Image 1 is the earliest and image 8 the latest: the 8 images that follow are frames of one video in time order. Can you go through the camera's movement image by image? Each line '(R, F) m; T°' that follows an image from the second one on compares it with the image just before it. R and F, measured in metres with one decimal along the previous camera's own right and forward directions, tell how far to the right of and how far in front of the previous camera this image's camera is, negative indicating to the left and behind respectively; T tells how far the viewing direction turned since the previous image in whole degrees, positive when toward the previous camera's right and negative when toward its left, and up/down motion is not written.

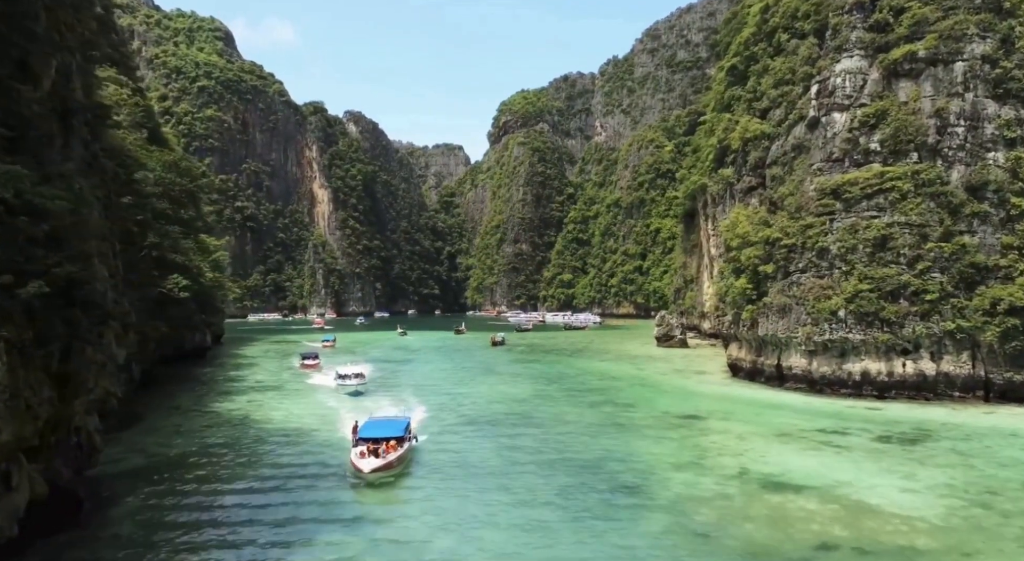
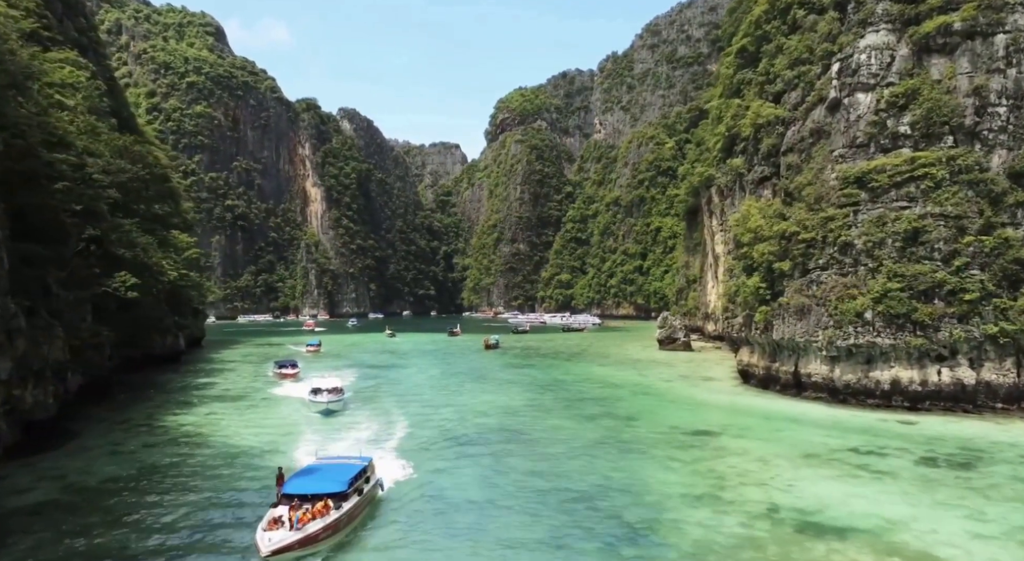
(+0.3, +2.4) m; 0°
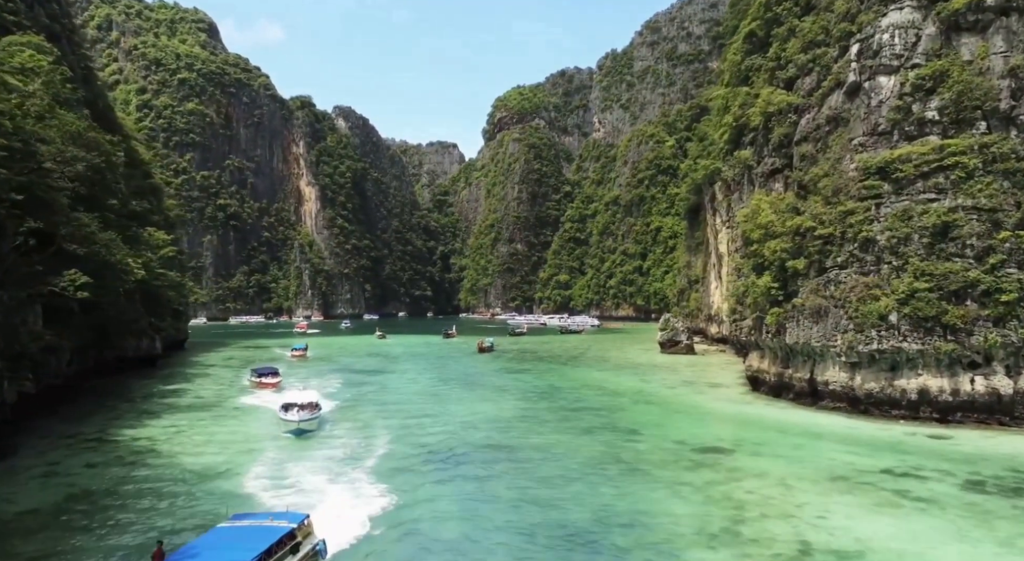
(+0.2, +1.8) m; 0°
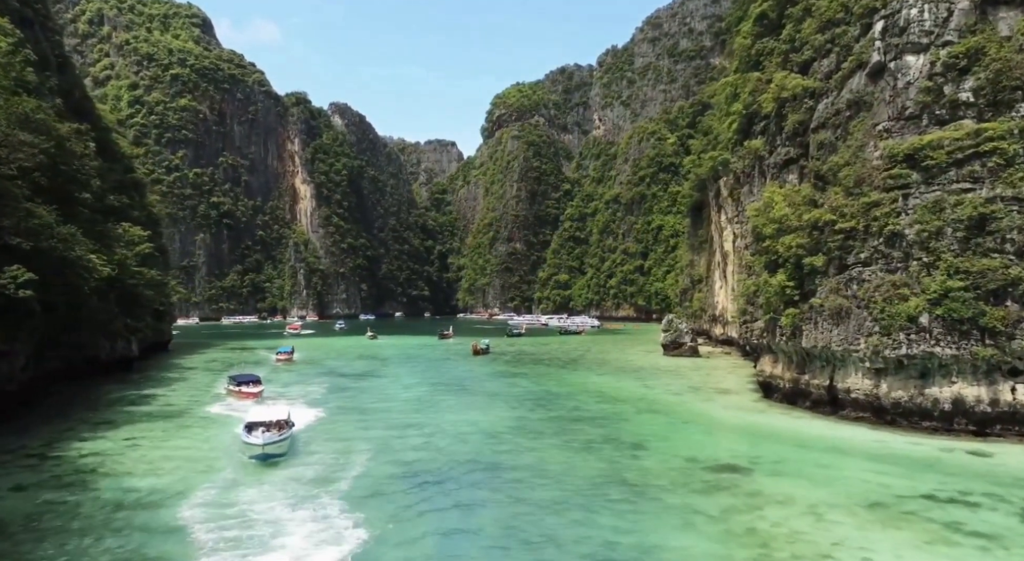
(+0.2, +1.7) m; 0°
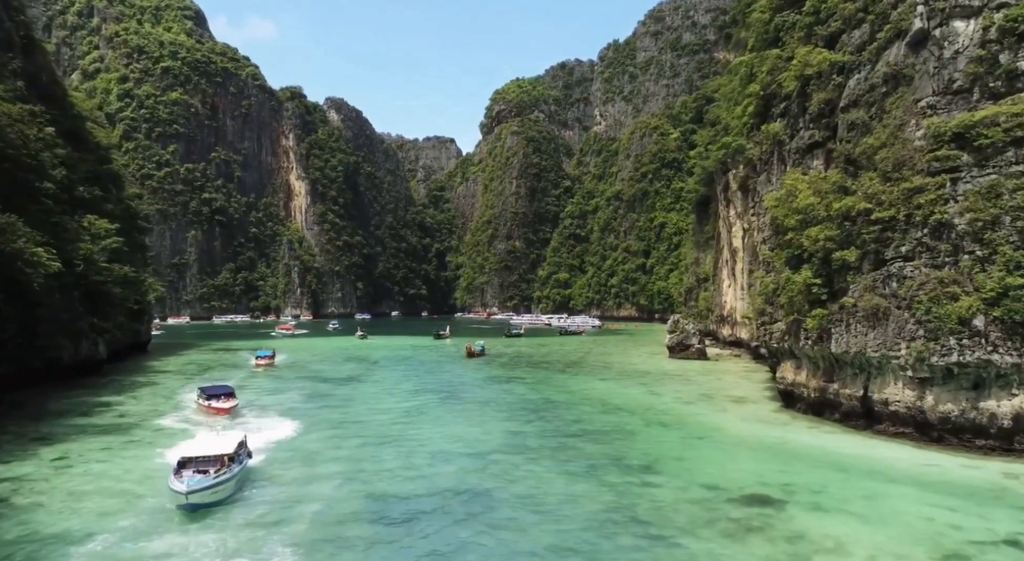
(+0.2, +2.3) m; 0°
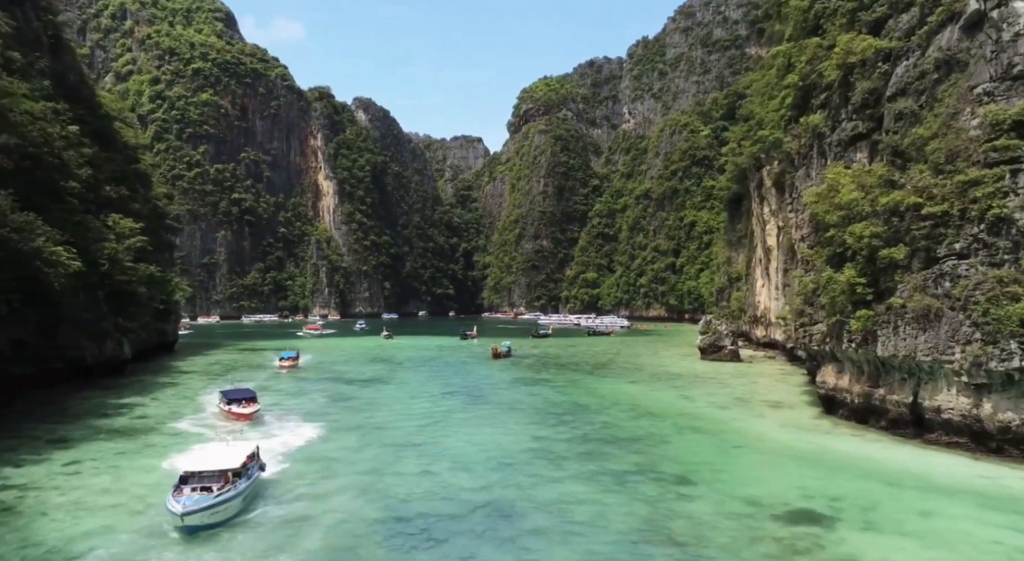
(0.0, +0.6) m; -2°
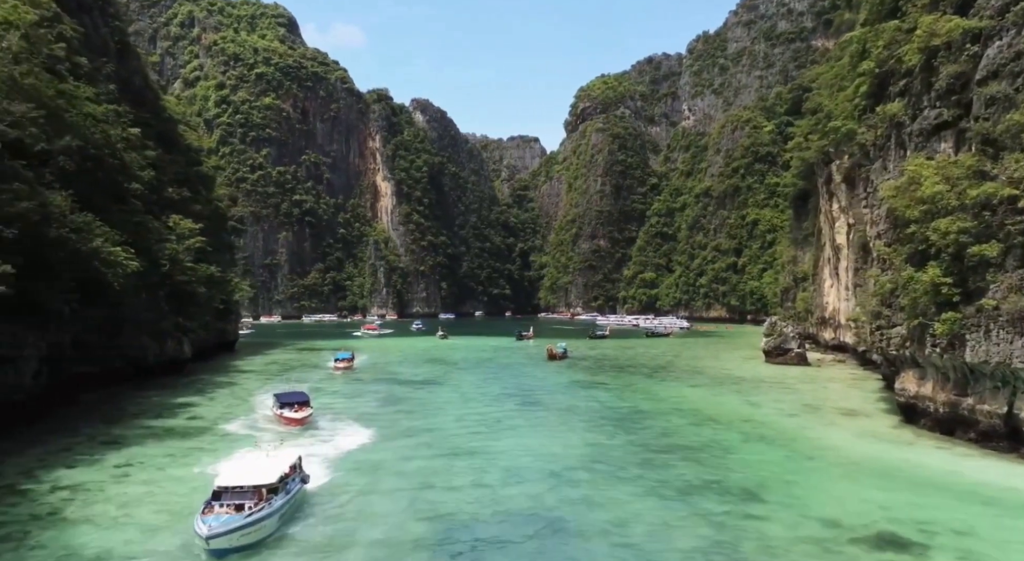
(0.0, +0.5) m; -5°
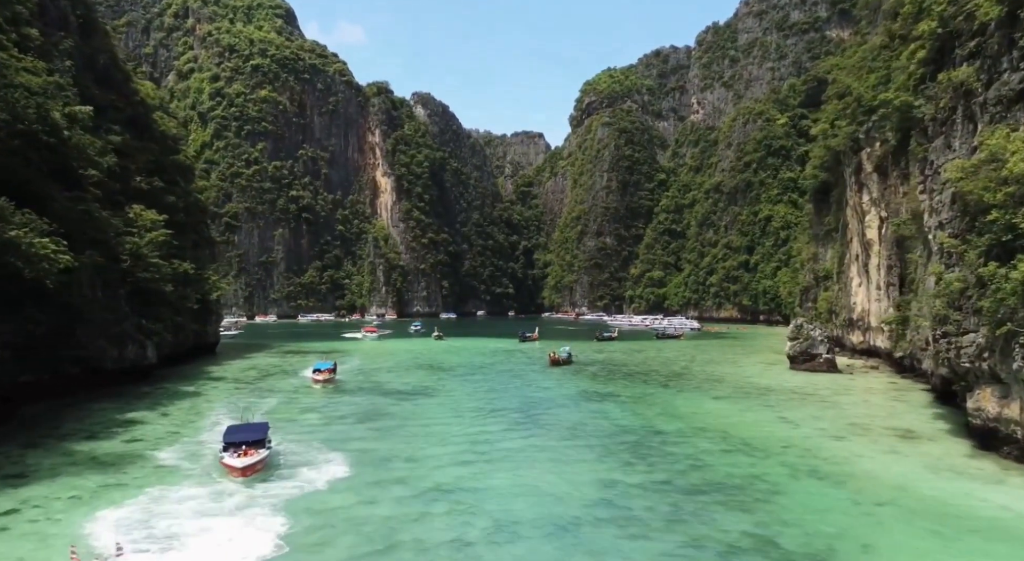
(+0.2, +3.1) m; 0°
